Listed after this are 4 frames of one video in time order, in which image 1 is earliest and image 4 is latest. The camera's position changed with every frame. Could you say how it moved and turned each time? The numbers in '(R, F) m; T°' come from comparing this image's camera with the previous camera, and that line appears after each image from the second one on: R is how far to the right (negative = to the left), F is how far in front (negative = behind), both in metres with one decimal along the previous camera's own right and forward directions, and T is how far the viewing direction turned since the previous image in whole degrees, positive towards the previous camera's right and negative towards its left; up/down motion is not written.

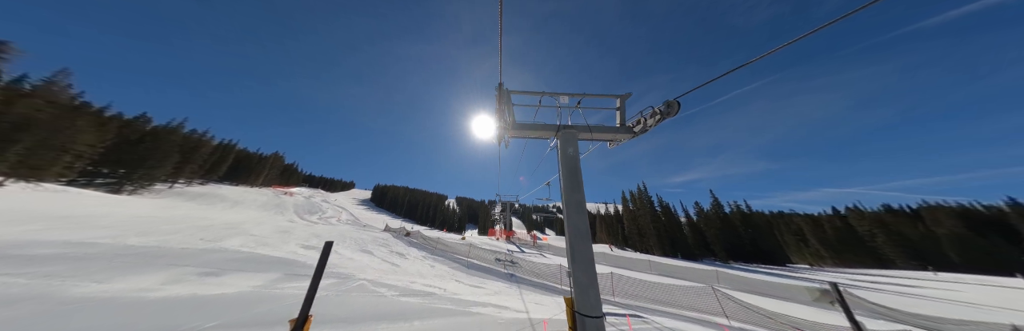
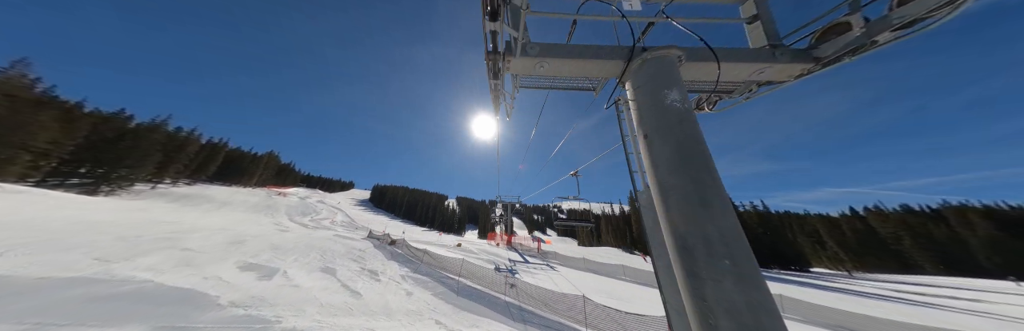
(-0.1, +2.8) m; 0°
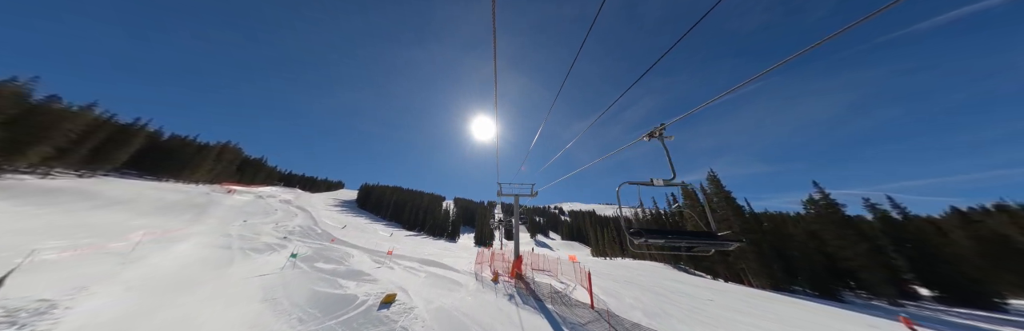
(-1.0, +13.8) m; 0°
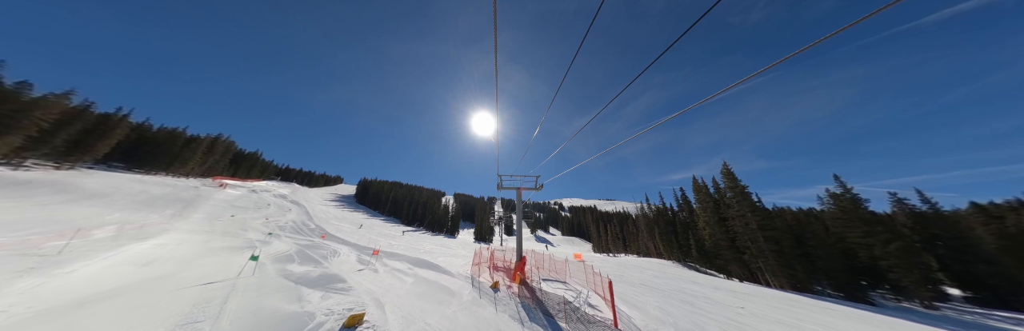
(-0.2, +2.2) m; 0°
